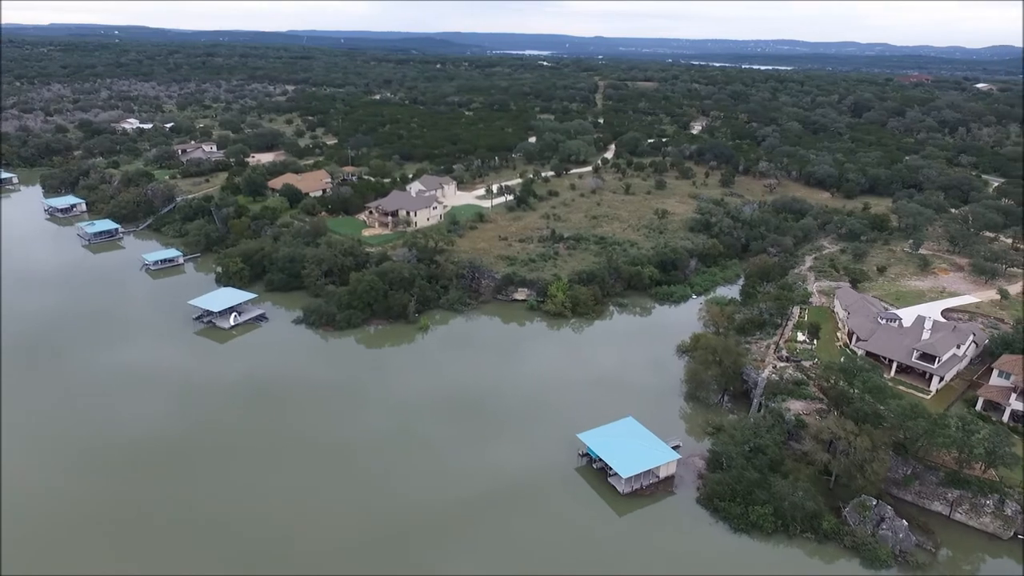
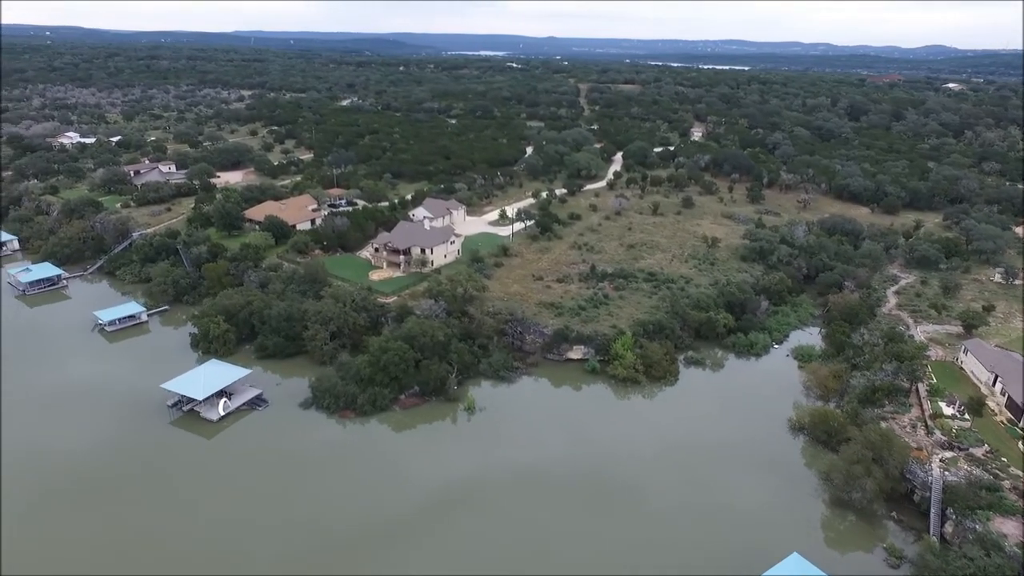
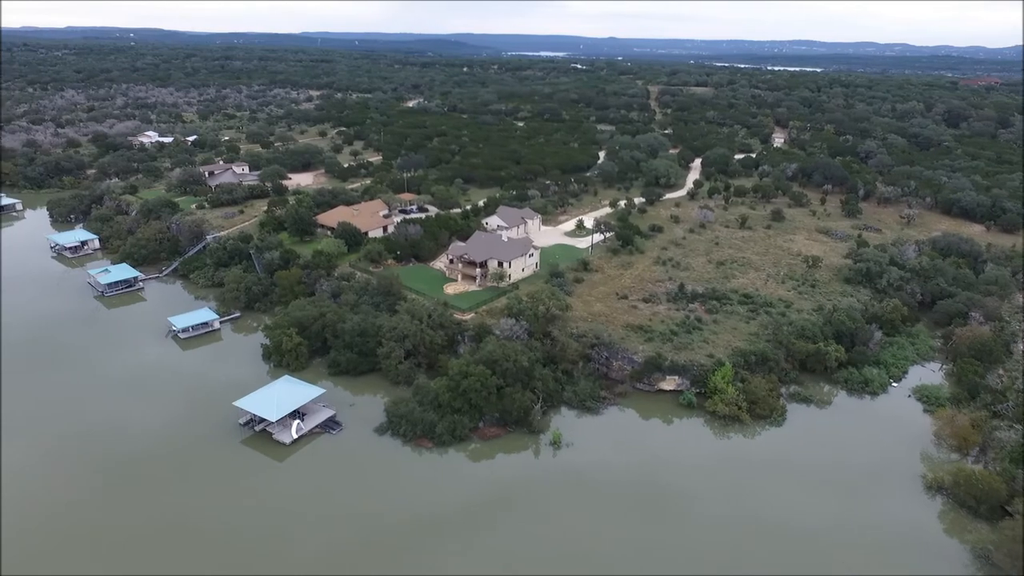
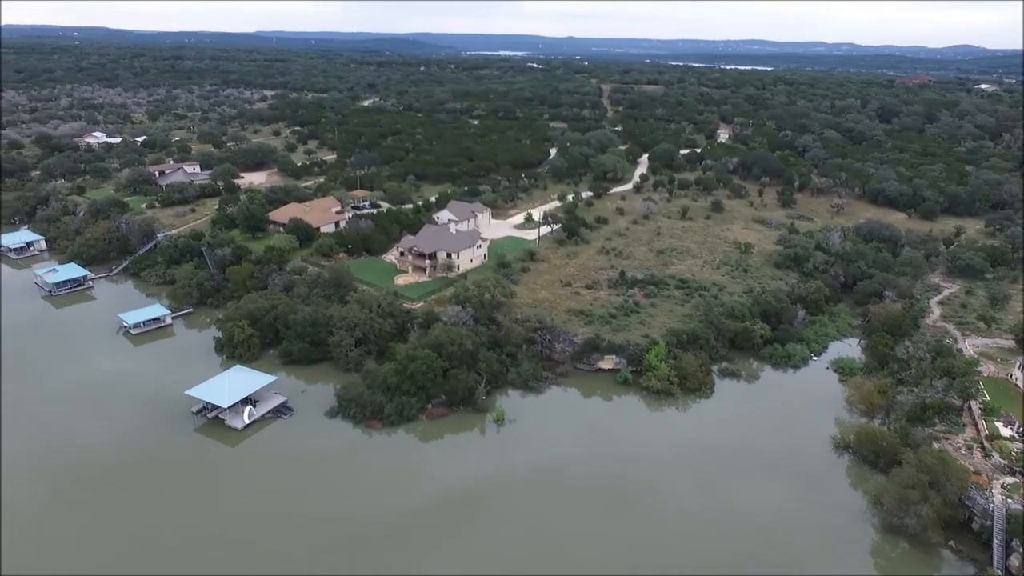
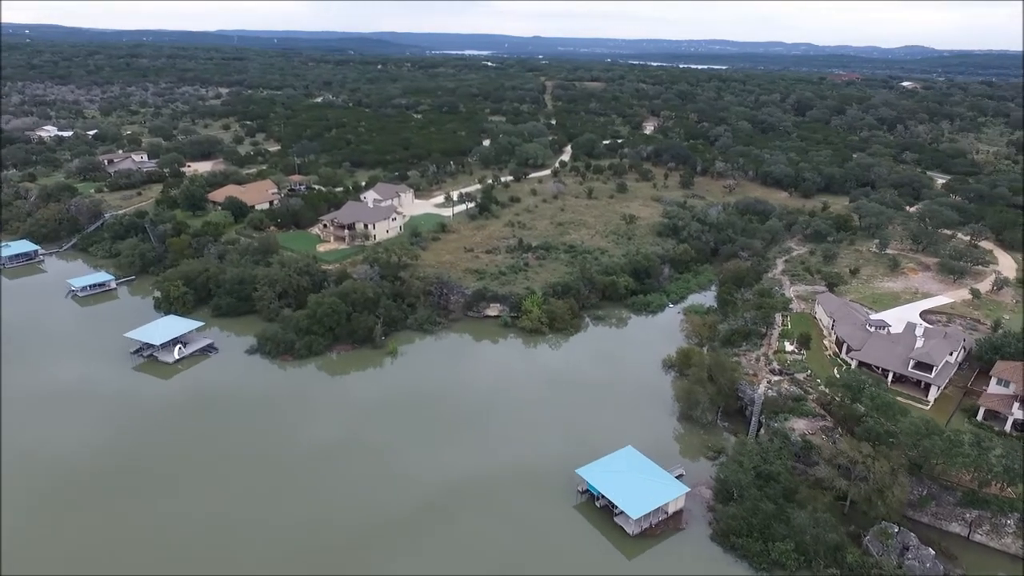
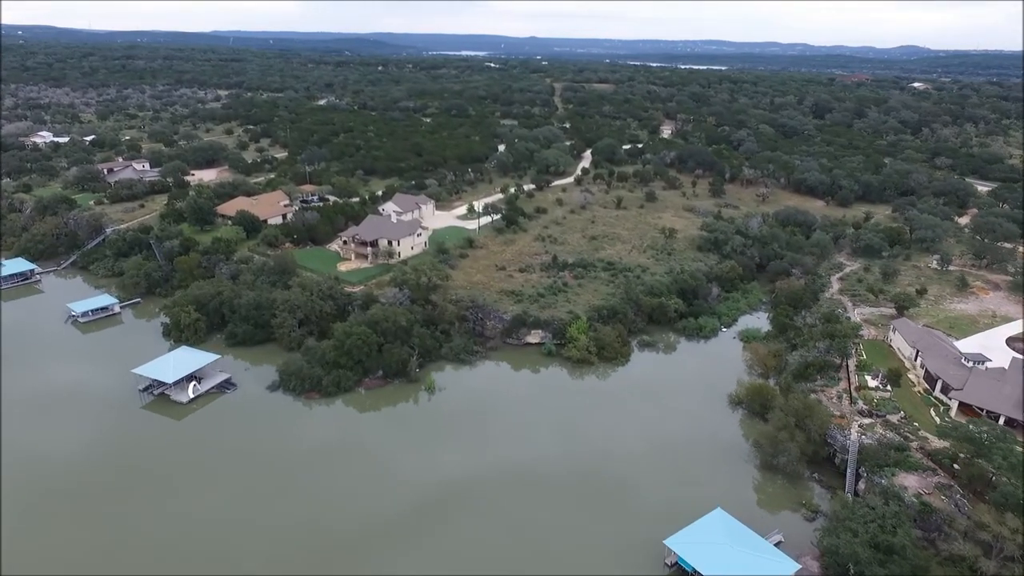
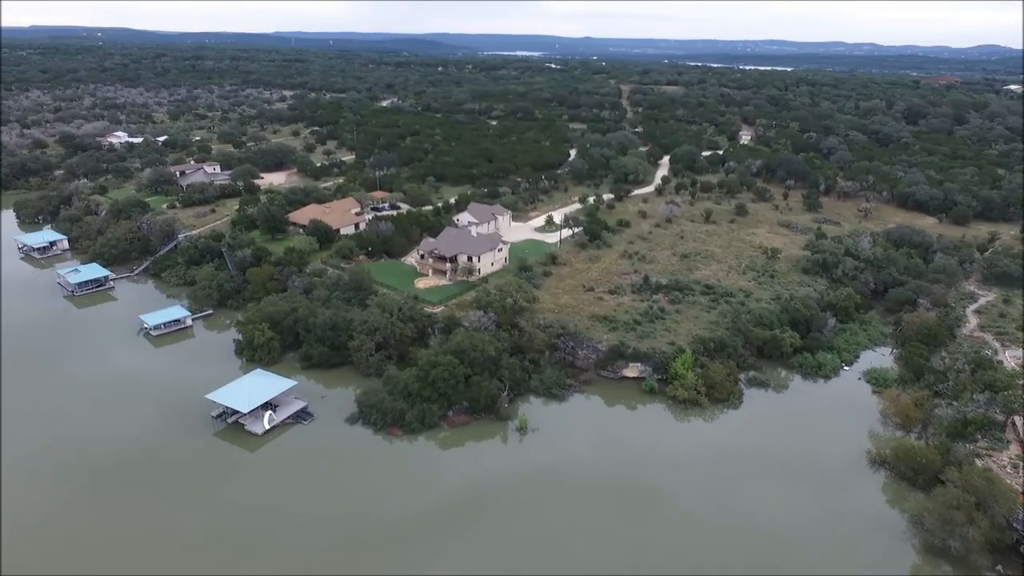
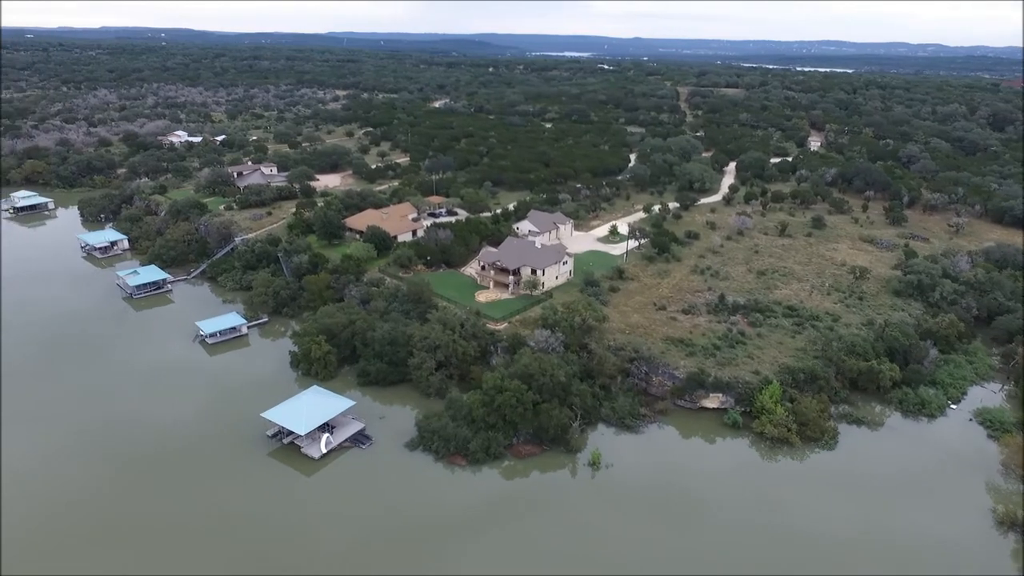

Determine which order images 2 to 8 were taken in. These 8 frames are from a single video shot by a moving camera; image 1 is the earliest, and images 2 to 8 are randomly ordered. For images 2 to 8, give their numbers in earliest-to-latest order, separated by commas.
5, 6, 2, 4, 7, 3, 8
